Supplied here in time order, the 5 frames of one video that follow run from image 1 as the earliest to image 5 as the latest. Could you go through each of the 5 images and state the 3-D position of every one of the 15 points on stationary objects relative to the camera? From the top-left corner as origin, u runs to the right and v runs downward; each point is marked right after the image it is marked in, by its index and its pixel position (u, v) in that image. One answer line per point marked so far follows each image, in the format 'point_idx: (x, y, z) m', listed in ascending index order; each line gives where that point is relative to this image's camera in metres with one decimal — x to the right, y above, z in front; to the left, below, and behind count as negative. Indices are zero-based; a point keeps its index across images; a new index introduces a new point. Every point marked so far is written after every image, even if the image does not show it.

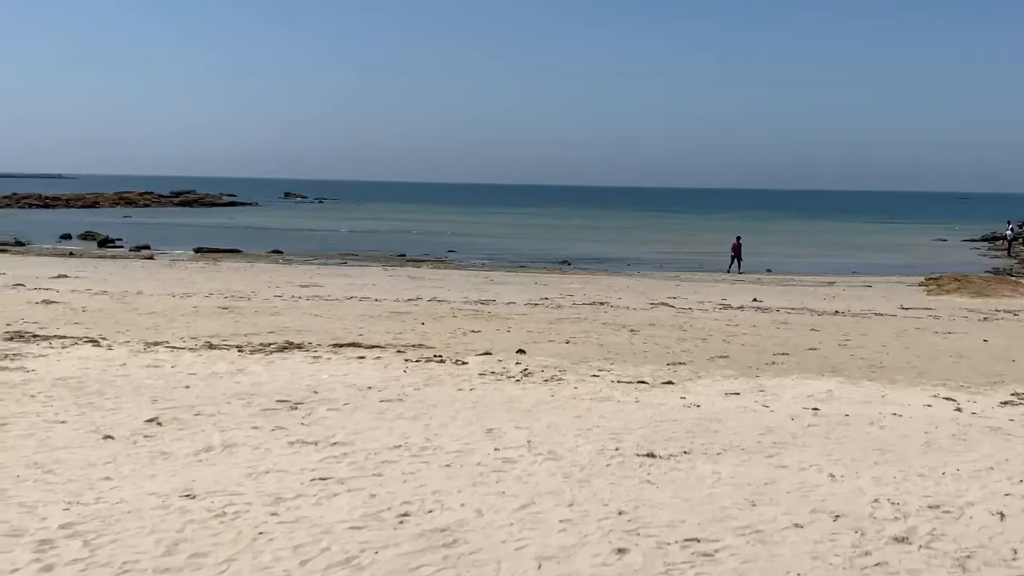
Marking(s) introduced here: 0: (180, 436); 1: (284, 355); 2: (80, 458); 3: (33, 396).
0: (-2.6, -1.1, +8.4) m
1: (-2.4, -0.7, +11.6) m
2: (-3.0, -1.2, +7.5) m
3: (-4.2, -1.0, +9.3) m
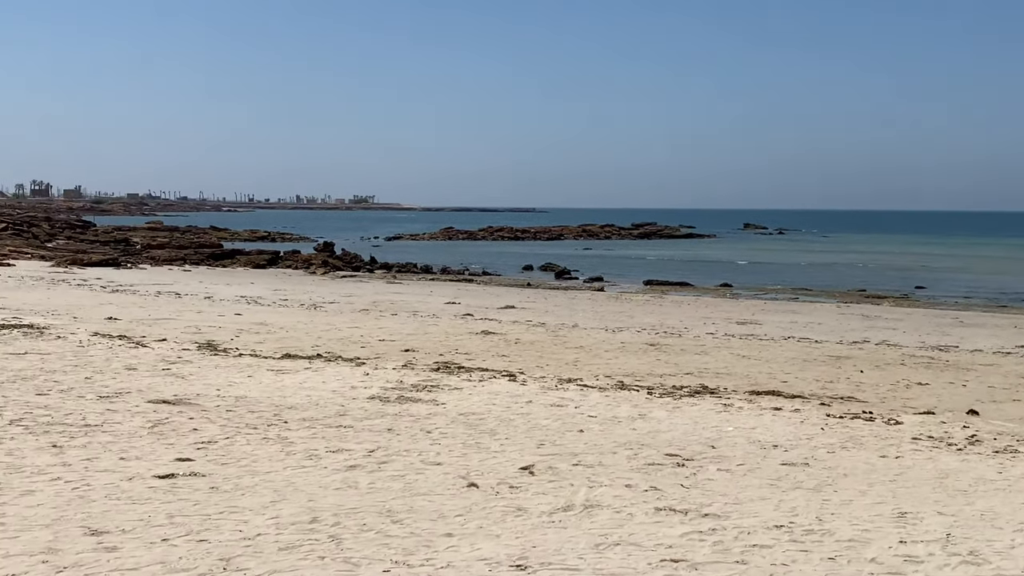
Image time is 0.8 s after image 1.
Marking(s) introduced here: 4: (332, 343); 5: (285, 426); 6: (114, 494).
0: (+0.2, -1.5, +7.9) m
1: (+1.8, -1.1, +10.7) m
2: (-0.5, -1.5, +7.3) m
3: (-0.7, -1.3, +9.4) m
4: (-2.2, -0.7, +13.2) m
5: (-2.0, -1.2, +9.2) m
6: (-2.5, -1.3, +6.9) m
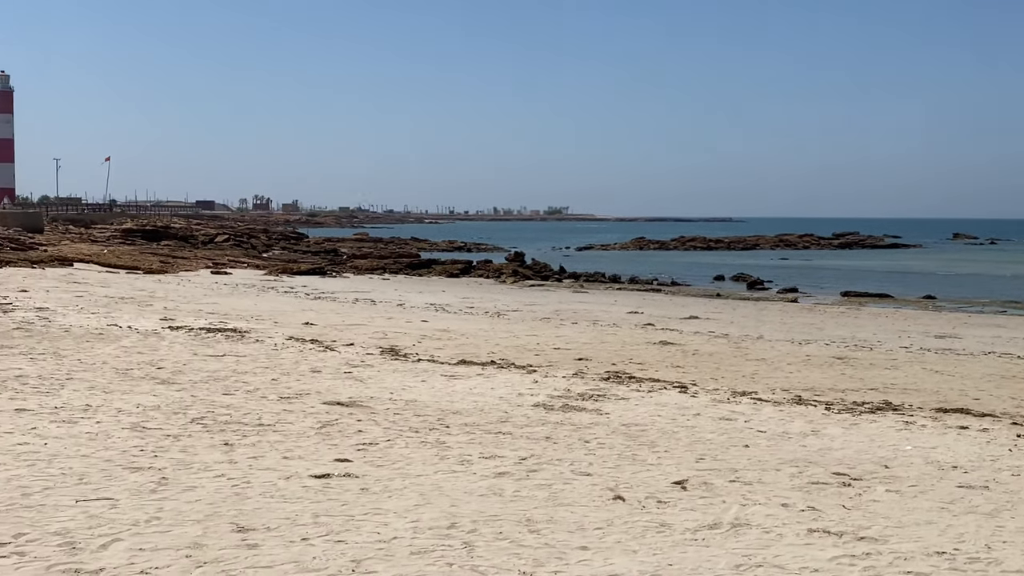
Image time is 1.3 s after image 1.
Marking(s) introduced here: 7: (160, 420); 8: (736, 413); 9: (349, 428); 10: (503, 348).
0: (+1.3, -1.5, +7.7) m
1: (+3.4, -1.2, +10.1) m
2: (+0.4, -1.6, +7.2) m
3: (+0.6, -1.4, +9.4) m
4: (0.0, -0.8, +13.4) m
5: (-0.6, -1.3, +9.4) m
6: (-1.6, -1.4, +7.2) m
7: (-2.9, -1.1, +8.8) m
8: (+2.1, -1.2, +10.4) m
9: (-1.4, -1.2, +9.2) m
10: (-0.1, -0.8, +13.6) m
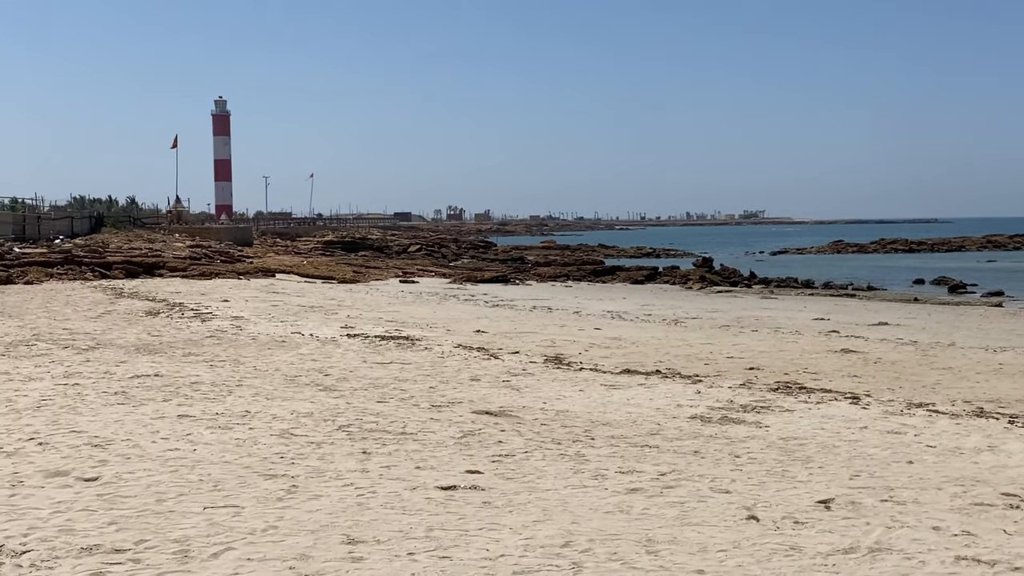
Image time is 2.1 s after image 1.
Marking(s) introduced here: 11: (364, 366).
0: (+2.2, -1.6, +7.1) m
1: (+4.7, -1.2, +9.1) m
2: (+1.2, -1.6, +6.9) m
3: (+1.8, -1.4, +8.9) m
4: (+2.0, -0.8, +13.0) m
5: (+0.7, -1.3, +9.2) m
6: (-0.8, -1.5, +7.3) m
7: (-1.7, -1.2, +9.1) m
8: (+3.5, -1.2, +9.6) m
9: (-0.2, -1.3, +9.2) m
10: (+2.0, -0.8, +13.2) m
11: (-1.6, -0.8, +11.7) m
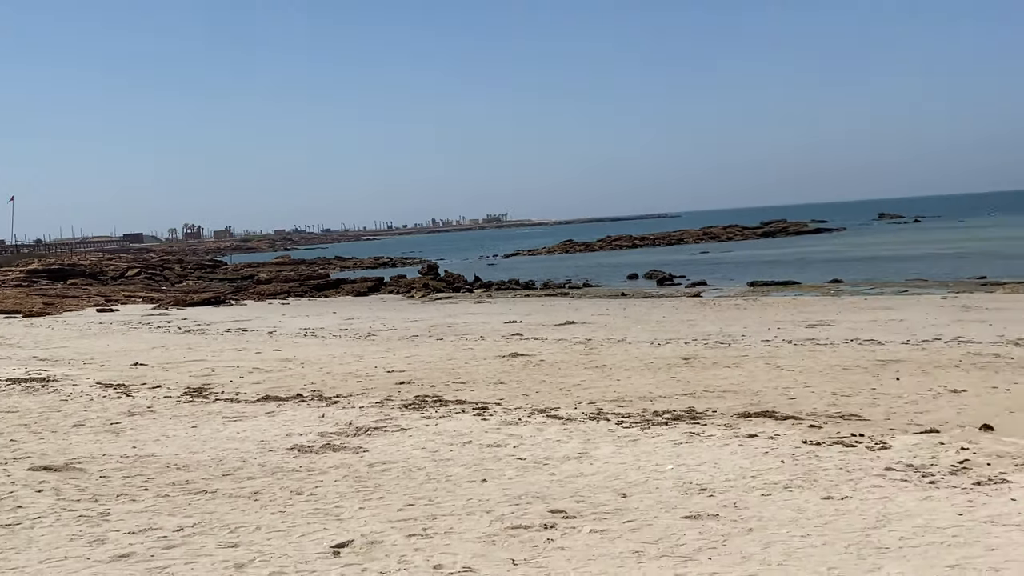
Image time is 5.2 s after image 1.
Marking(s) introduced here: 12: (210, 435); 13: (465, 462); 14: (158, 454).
0: (-1.1, -1.7, +6.1) m
1: (+1.2, -1.1, +8.3) m
2: (-2.1, -1.8, +5.7) m
3: (-1.6, -1.5, +7.9) m
4: (-1.9, -1.0, +12.0) m
5: (-2.8, -1.6, +8.1) m
6: (-4.1, -1.8, +6.0) m
7: (-5.2, -1.6, +7.7) m
8: (0.0, -1.2, +8.7) m
9: (-3.7, -1.6, +8.0) m
10: (-1.9, -1.0, +12.2) m
11: (-5.3, -1.3, +10.3) m
12: (-2.6, -1.4, +9.4) m
13: (-0.3, -1.4, +8.3) m
14: (-2.9, -1.5, +8.8) m
